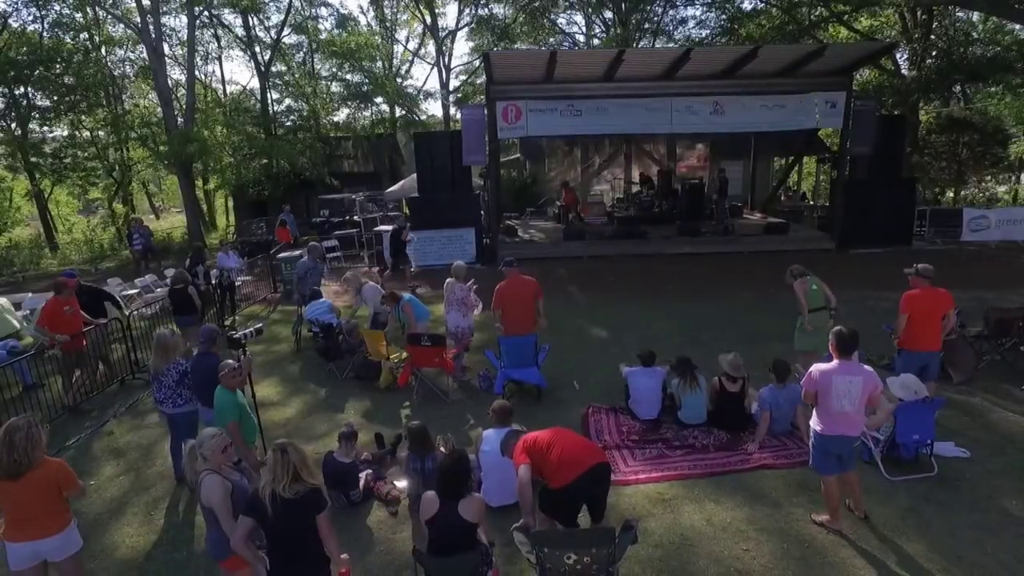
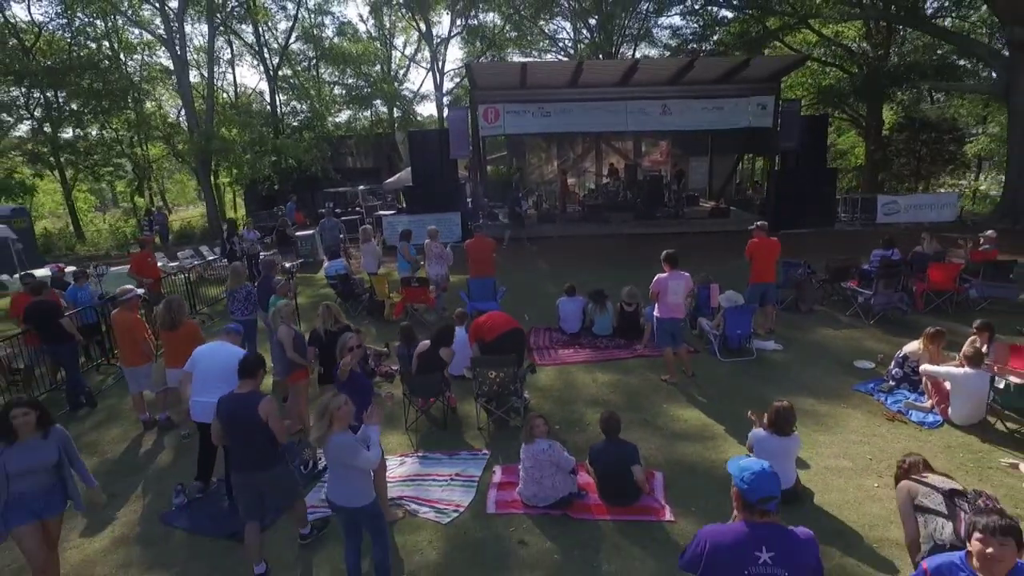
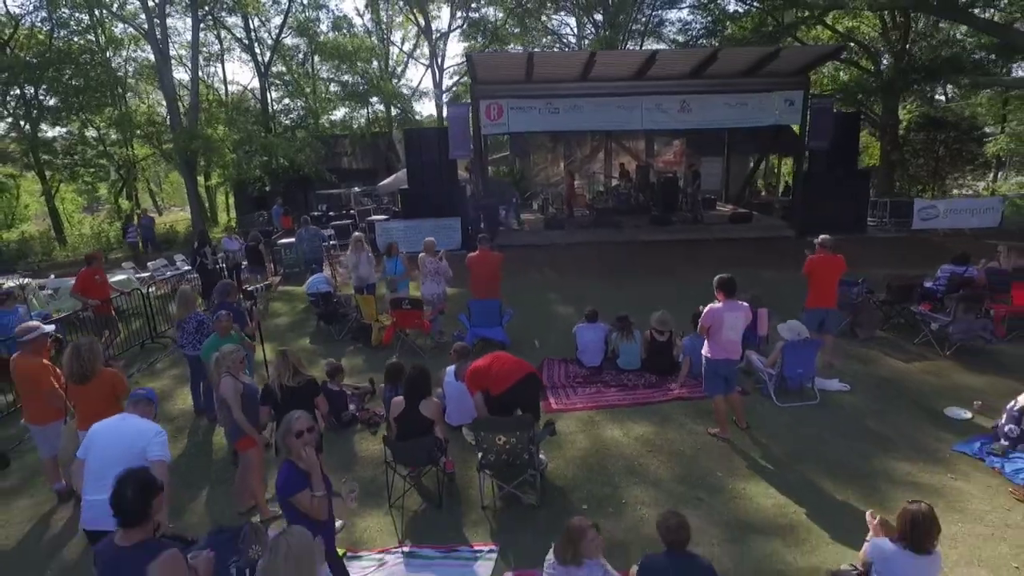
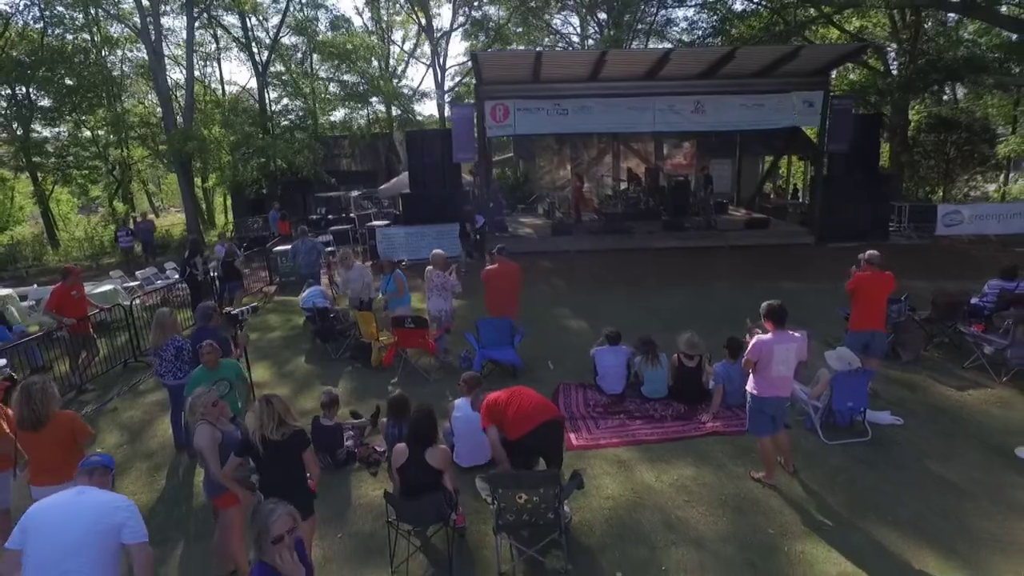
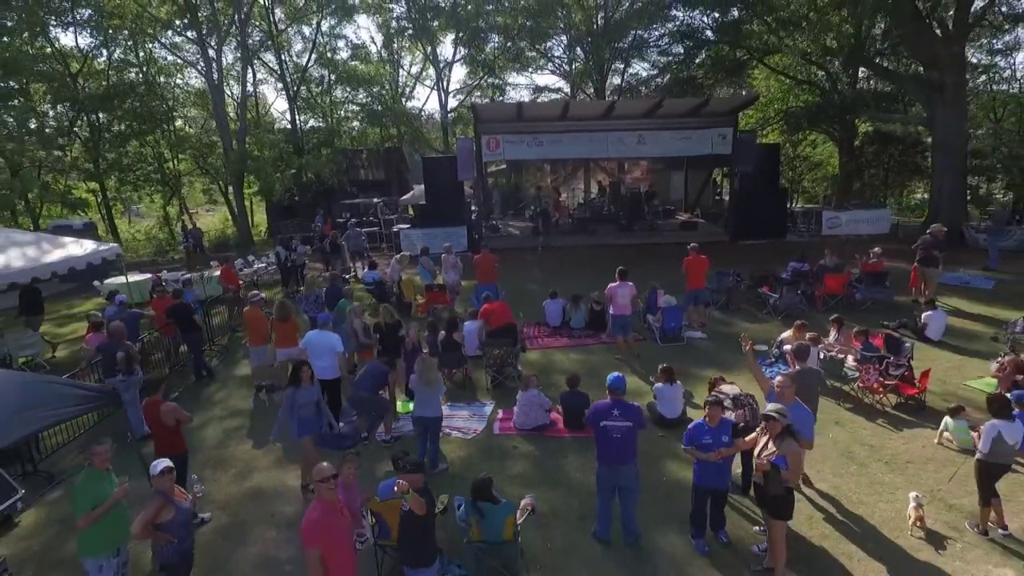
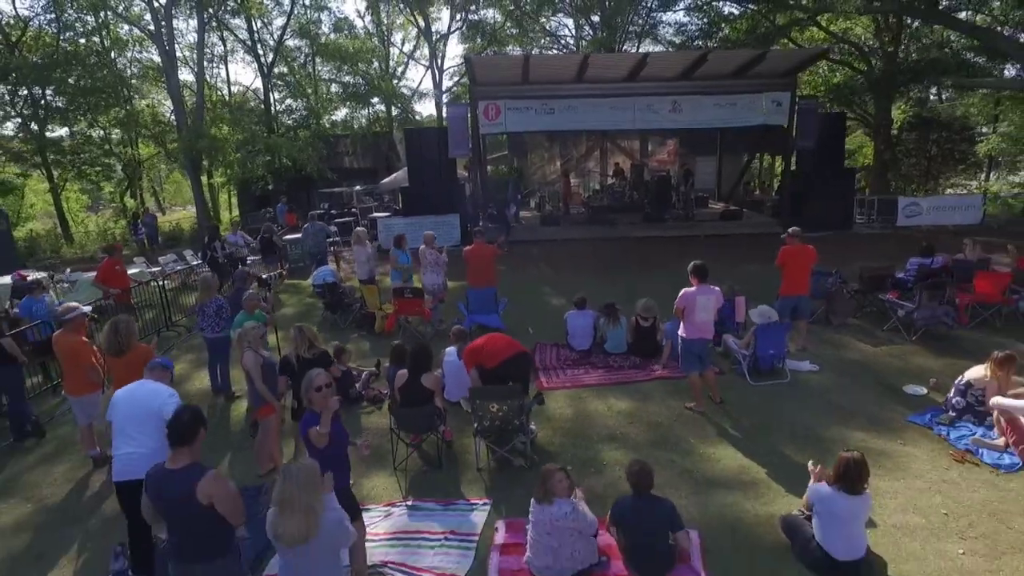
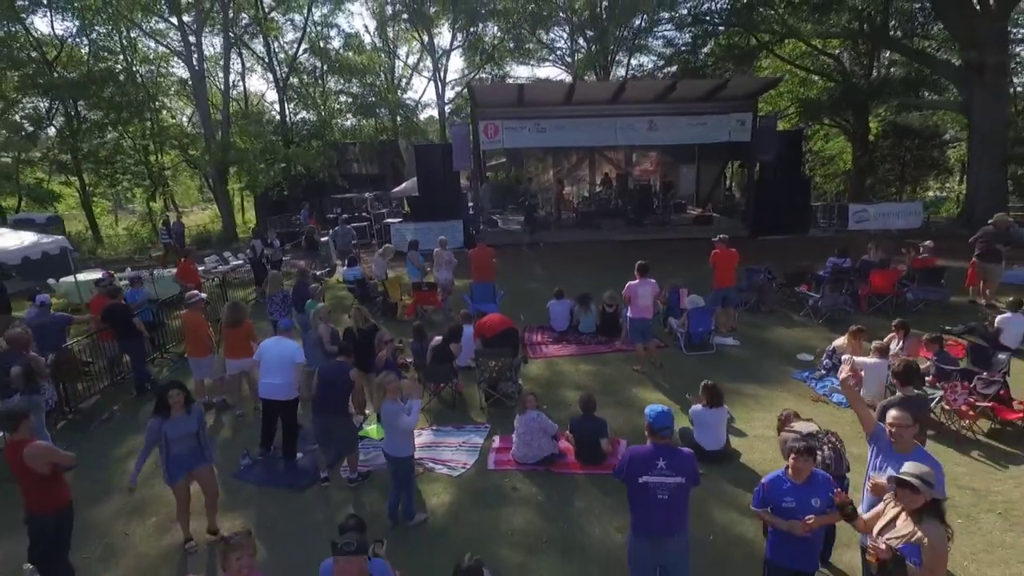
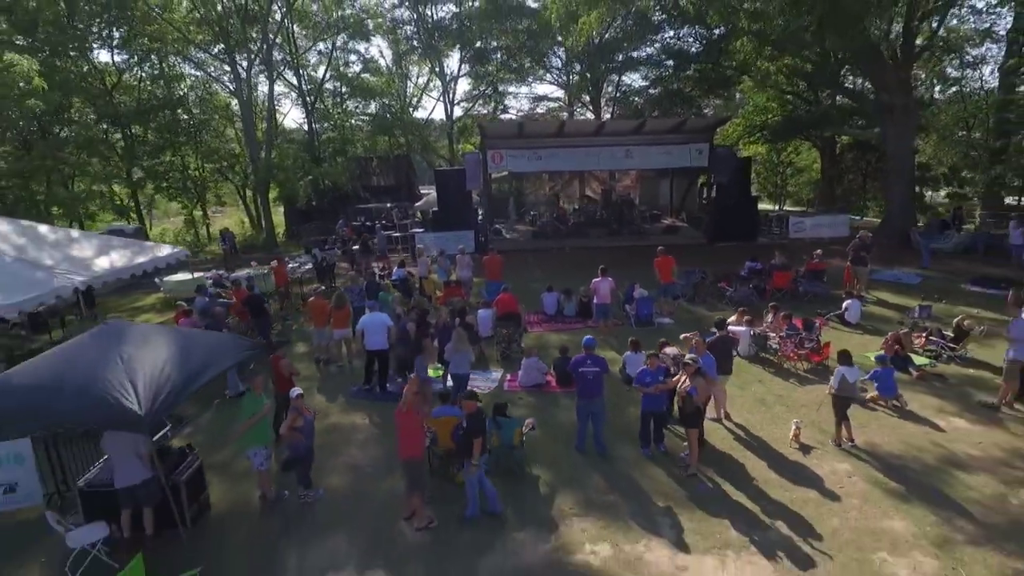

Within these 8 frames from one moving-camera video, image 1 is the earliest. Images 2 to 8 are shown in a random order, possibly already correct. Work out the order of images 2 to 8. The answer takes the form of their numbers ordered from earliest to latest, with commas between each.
4, 3, 6, 2, 7, 5, 8
